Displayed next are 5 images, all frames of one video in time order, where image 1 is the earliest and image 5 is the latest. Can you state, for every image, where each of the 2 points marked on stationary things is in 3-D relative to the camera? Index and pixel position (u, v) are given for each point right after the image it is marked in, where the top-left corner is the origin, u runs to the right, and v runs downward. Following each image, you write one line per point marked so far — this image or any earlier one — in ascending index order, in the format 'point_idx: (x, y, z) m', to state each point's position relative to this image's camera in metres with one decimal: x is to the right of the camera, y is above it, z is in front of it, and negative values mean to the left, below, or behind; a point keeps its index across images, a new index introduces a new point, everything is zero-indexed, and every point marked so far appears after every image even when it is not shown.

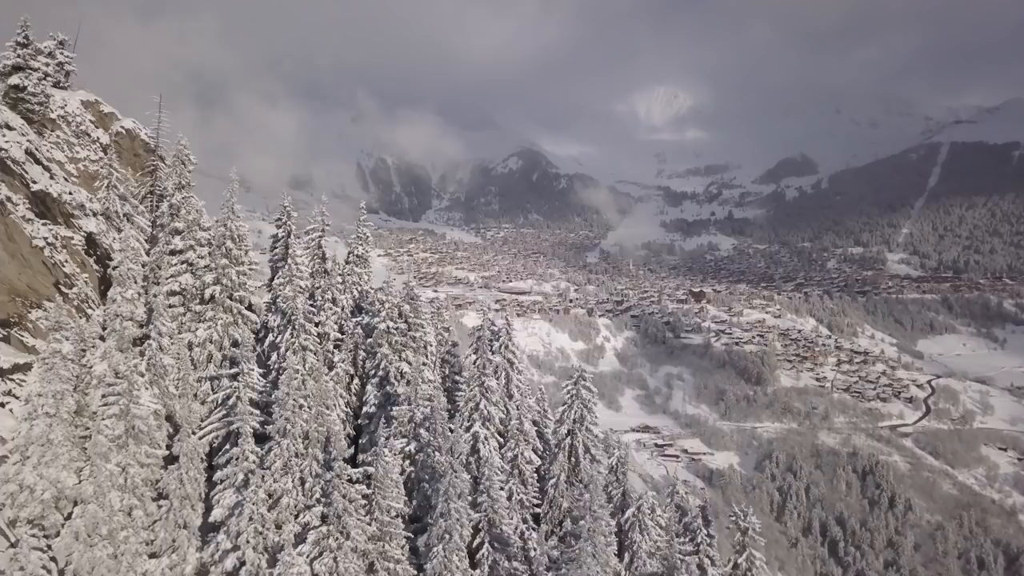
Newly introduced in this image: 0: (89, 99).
0: (-15.1, +6.7, +19.2) m
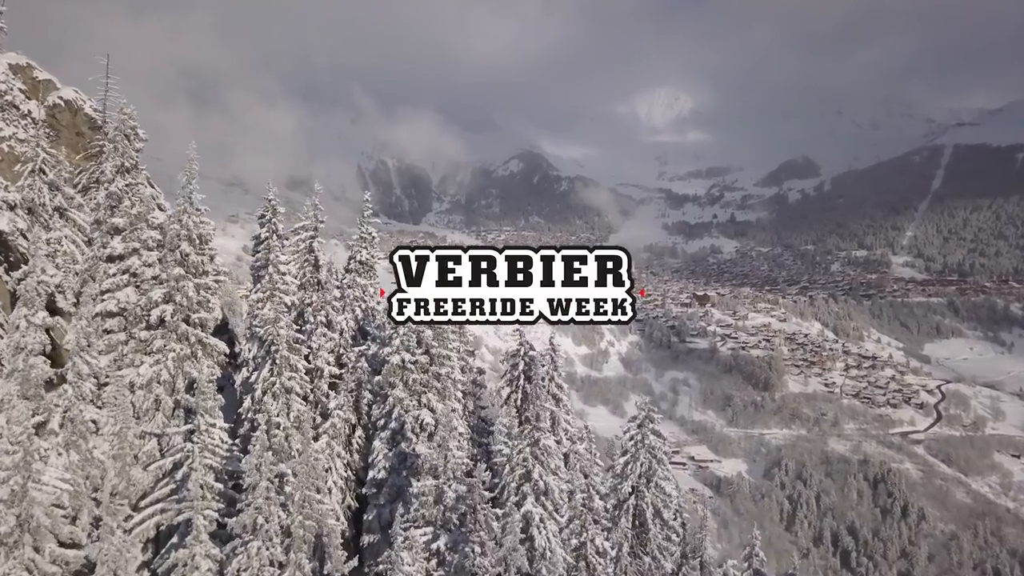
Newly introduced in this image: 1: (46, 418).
0: (-13.9, +6.3, +15.6) m
1: (-8.8, -2.4, +10.5) m
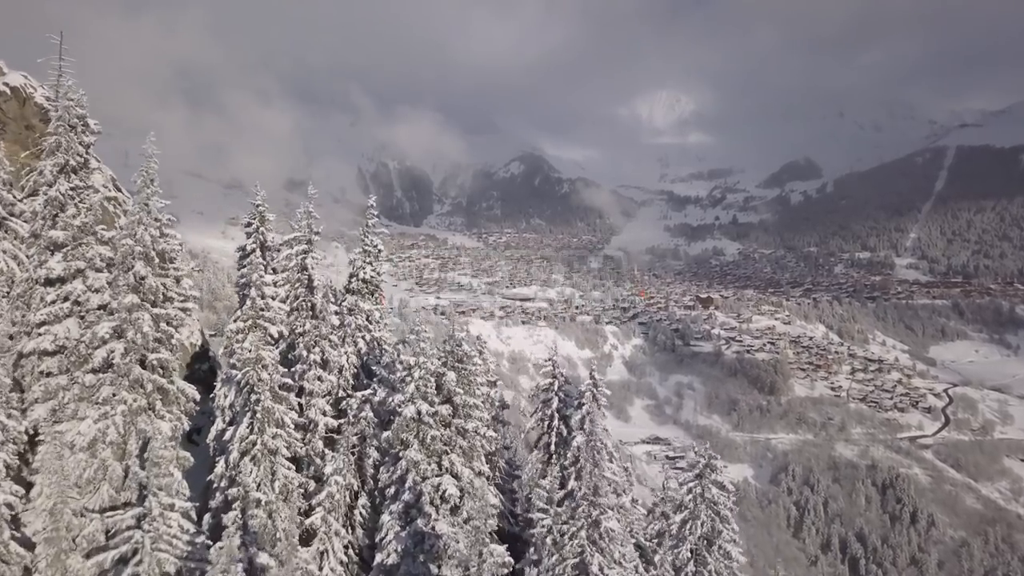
0: (-13.3, +5.8, +13.5) m
1: (-8.2, -2.9, +8.4) m
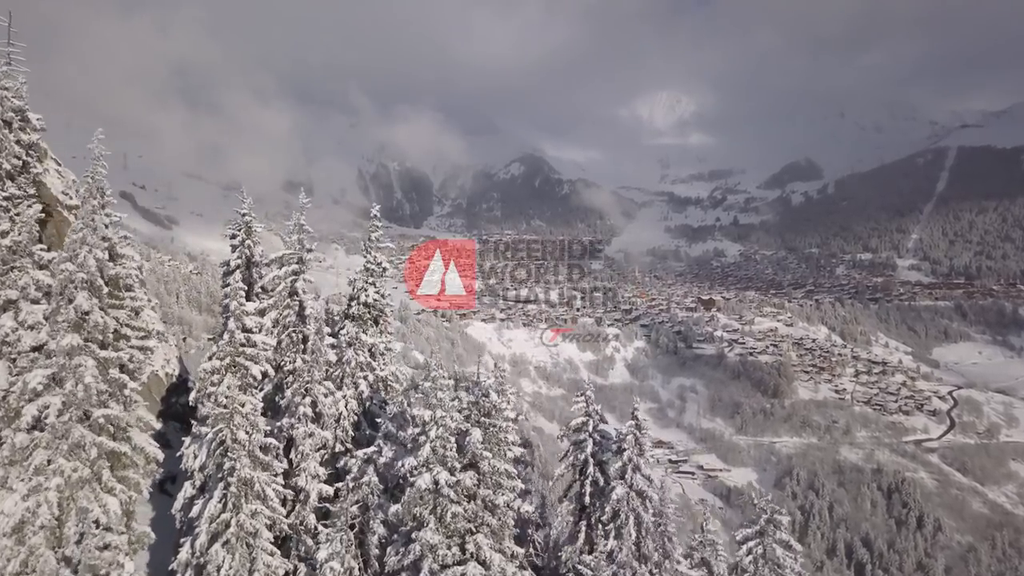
0: (-12.8, +5.4, +11.9) m
1: (-7.7, -3.3, +6.8) m
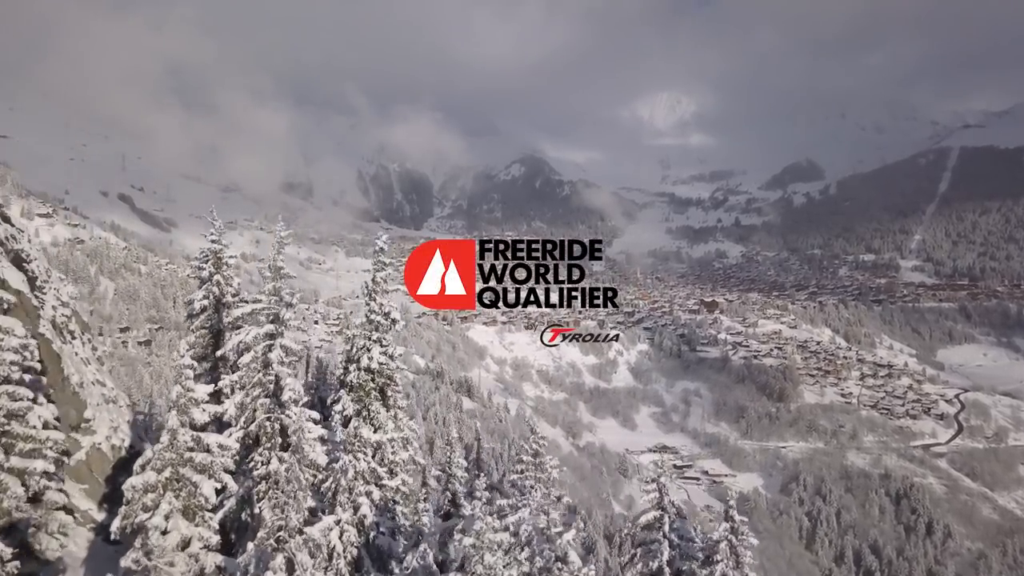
0: (-12.1, +4.7, +9.5) m
1: (-7.0, -4.0, +4.4) m
